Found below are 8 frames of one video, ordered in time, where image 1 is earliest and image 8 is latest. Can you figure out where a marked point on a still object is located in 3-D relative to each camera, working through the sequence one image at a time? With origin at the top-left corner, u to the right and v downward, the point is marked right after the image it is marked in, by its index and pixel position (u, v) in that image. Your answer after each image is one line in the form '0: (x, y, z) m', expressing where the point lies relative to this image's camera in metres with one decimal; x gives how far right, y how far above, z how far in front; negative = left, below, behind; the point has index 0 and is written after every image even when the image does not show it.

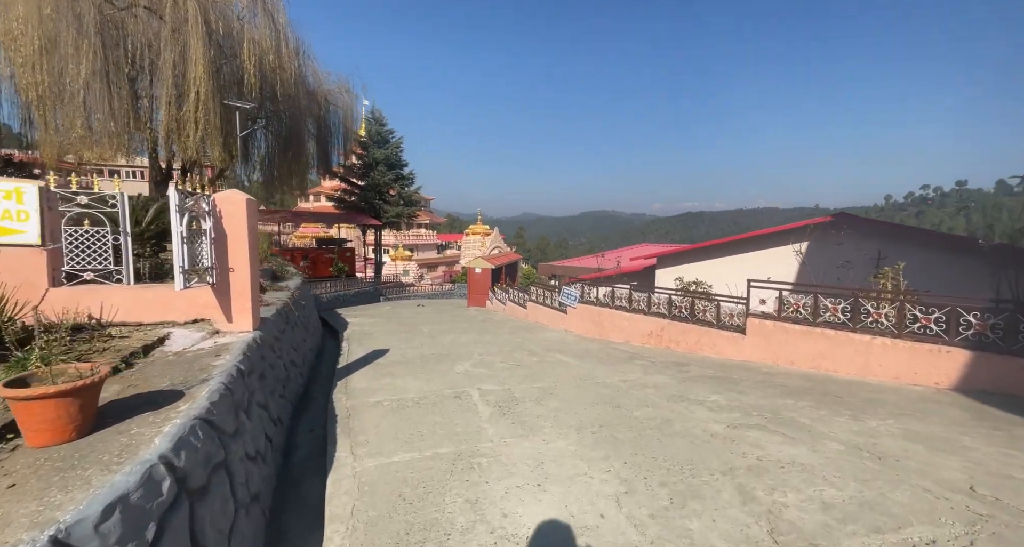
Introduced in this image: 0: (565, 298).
0: (+1.0, -0.5, +8.9) m
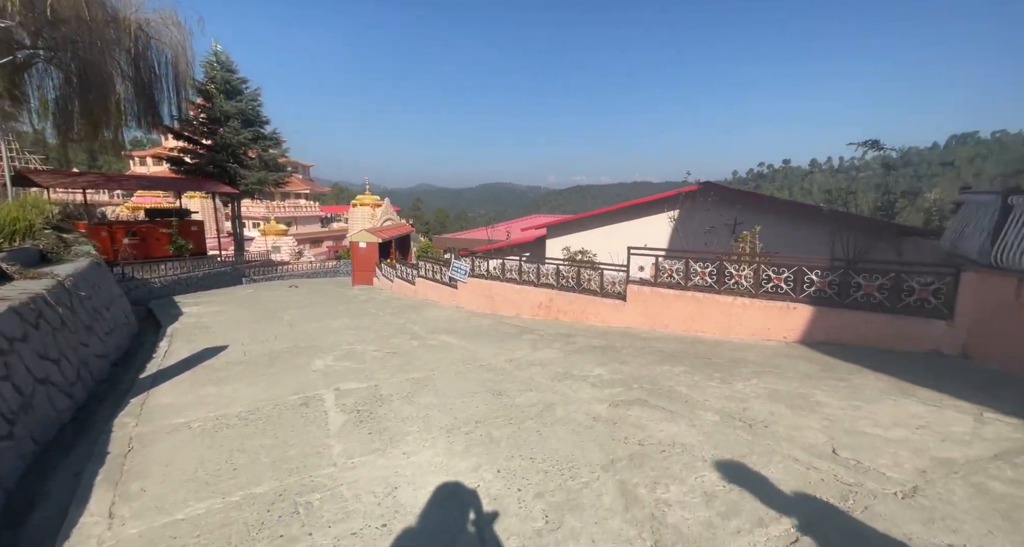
0: (-1.1, 0.0, +8.5) m
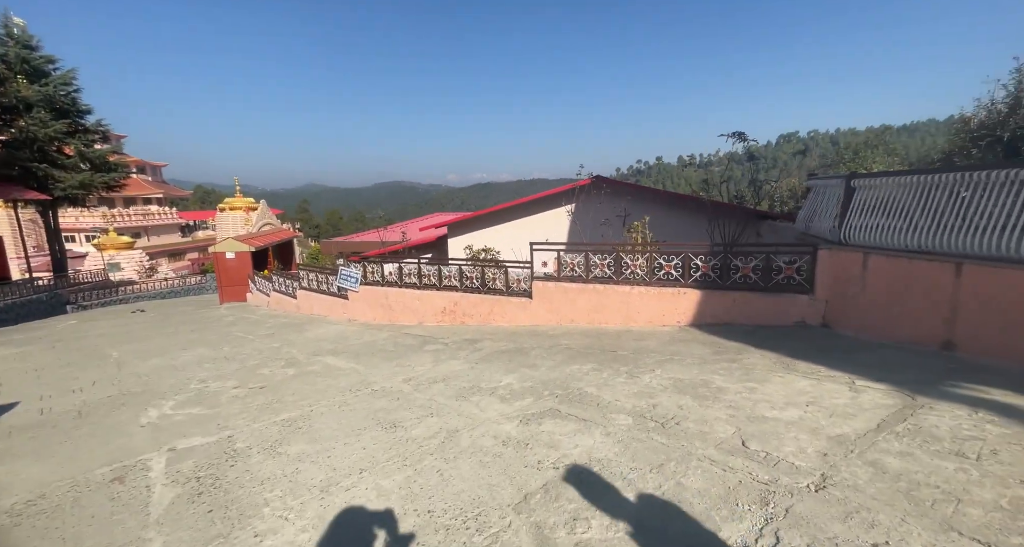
0: (-2.9, -0.1, +7.7) m
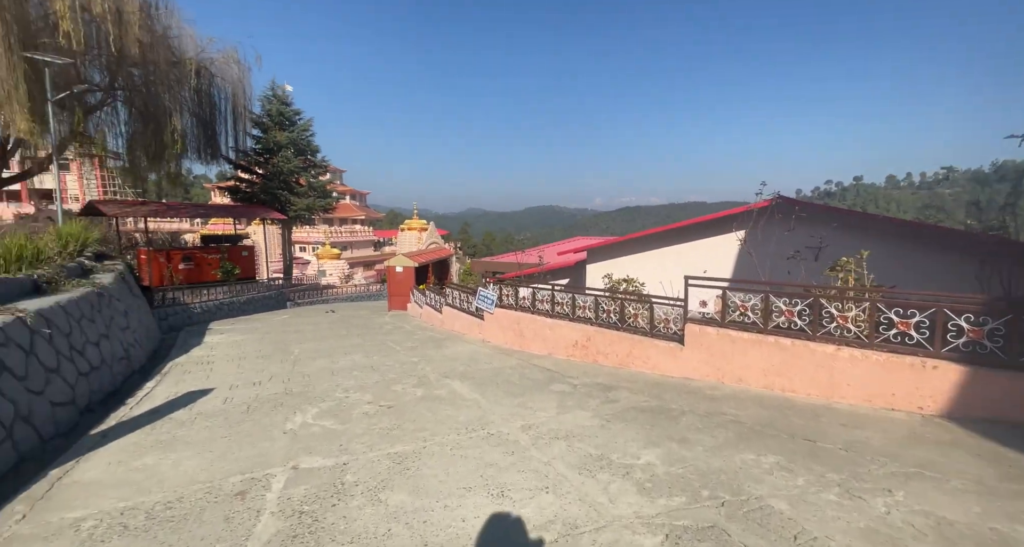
0: (-0.5, -0.5, +7.6) m
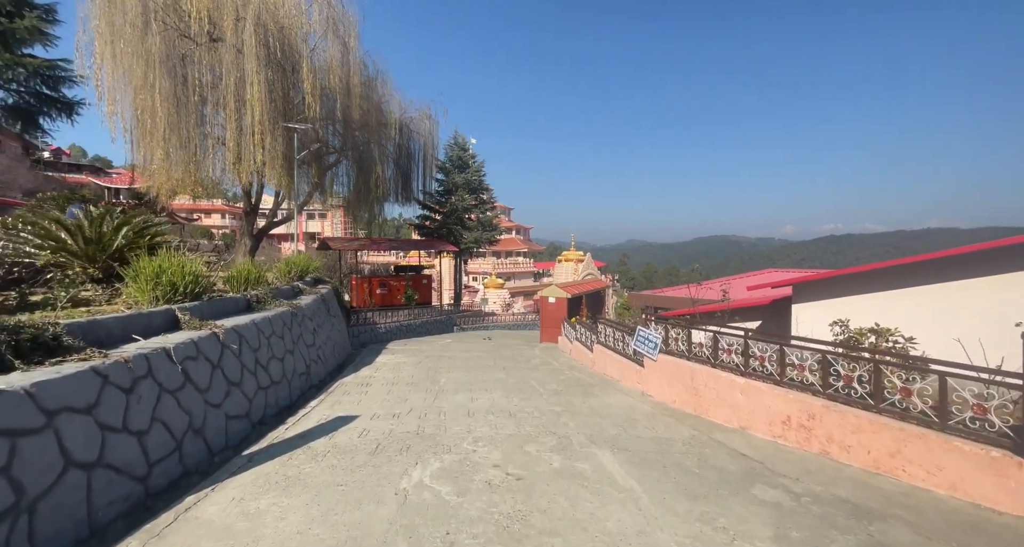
0: (+1.8, -0.9, +6.2) m
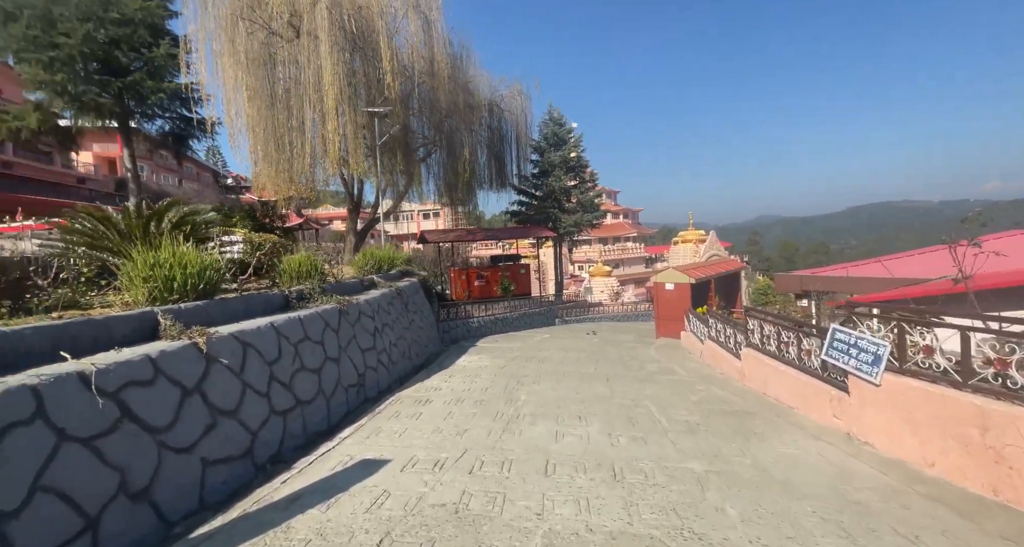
0: (+2.6, -0.6, +3.7) m
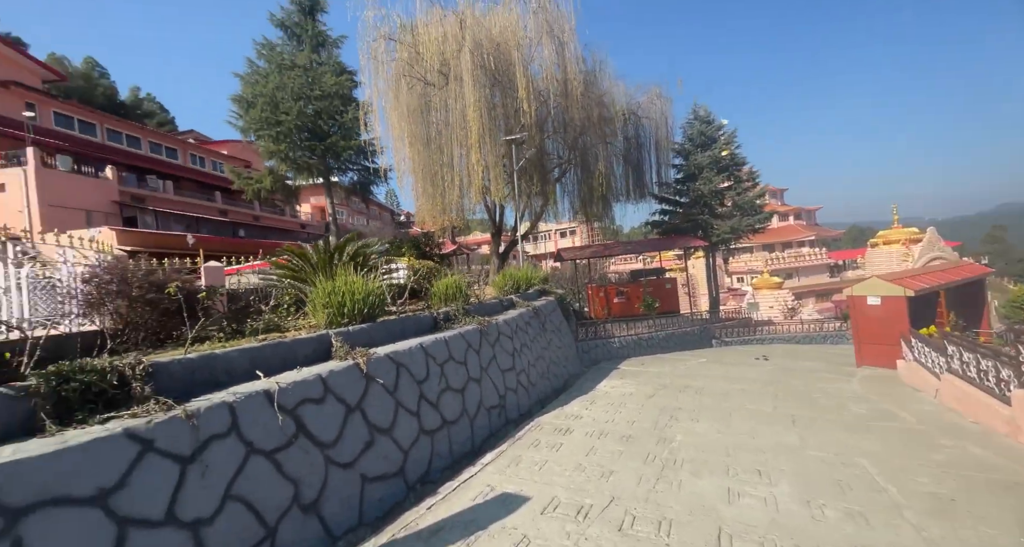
0: (+3.5, -0.6, +2.3) m
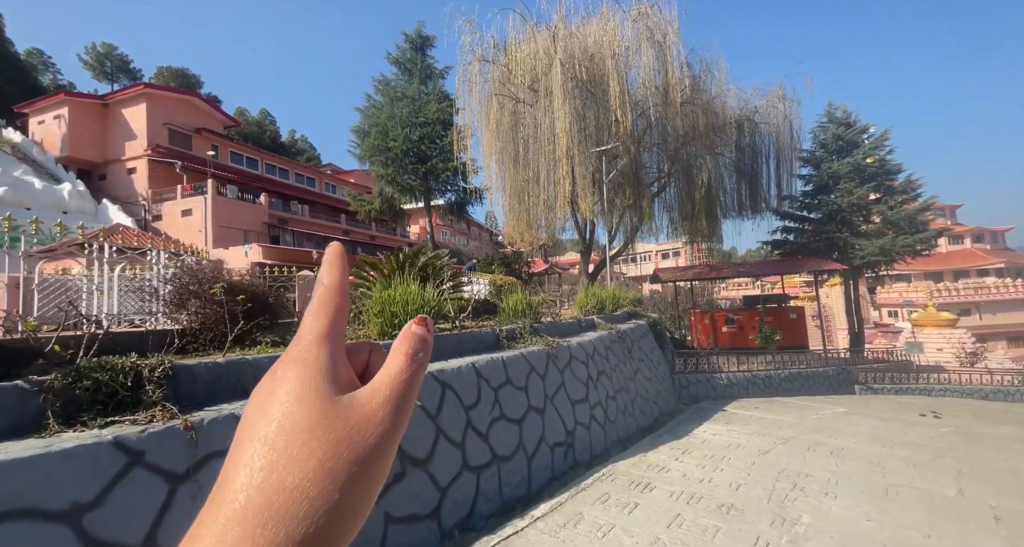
0: (+3.4, -0.7, +0.7) m
